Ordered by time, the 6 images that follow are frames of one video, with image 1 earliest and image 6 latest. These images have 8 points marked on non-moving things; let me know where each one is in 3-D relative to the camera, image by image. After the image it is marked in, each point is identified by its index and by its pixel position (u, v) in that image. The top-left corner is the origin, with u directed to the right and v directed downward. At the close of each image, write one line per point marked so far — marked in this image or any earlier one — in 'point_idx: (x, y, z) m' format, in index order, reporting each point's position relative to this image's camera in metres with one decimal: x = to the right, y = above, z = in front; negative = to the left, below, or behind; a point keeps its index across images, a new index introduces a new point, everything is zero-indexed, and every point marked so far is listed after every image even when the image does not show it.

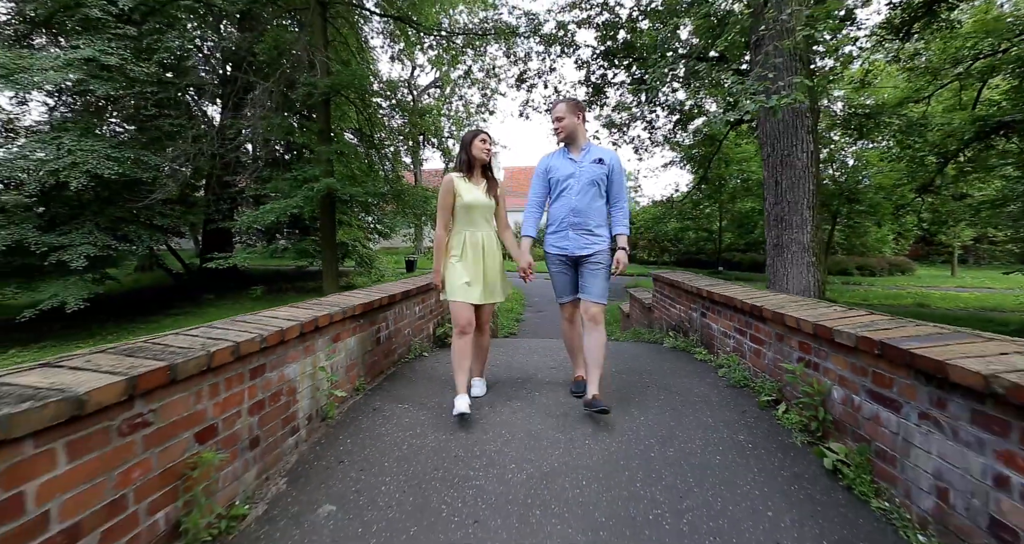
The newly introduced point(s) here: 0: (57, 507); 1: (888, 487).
0: (-1.1, -0.6, +1.1) m
1: (+1.3, -0.8, +1.6) m
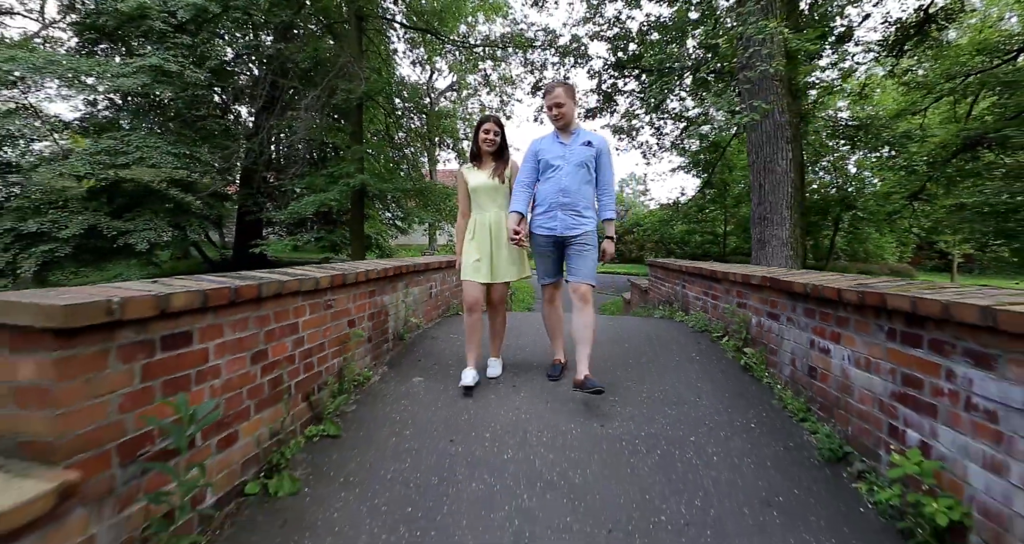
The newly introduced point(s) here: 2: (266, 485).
0: (-1.0, -0.3, +2.1) m
1: (+1.5, -0.6, +2.5) m
2: (-0.9, -0.8, +1.7) m
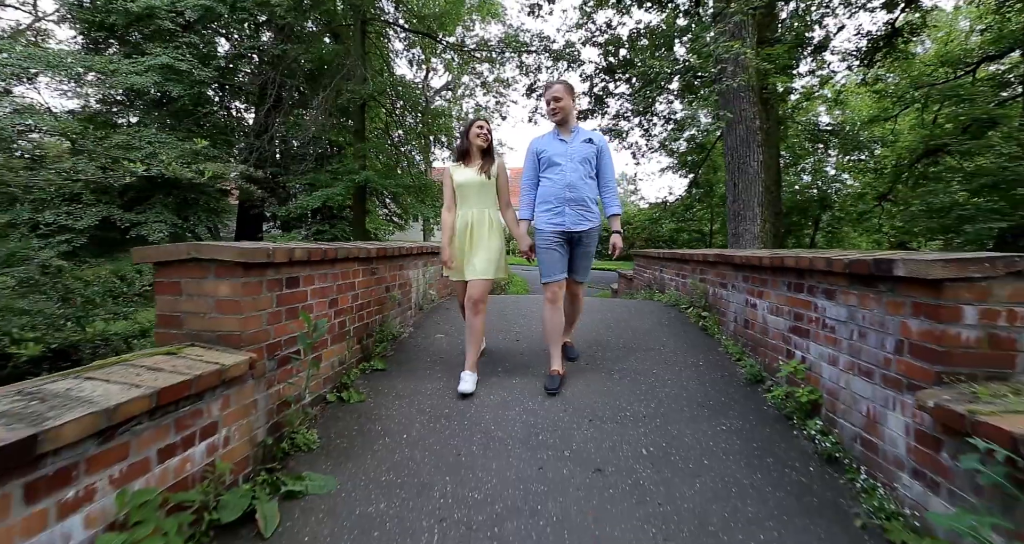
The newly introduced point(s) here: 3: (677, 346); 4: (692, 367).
0: (-0.9, -0.1, +2.7) m
1: (+1.5, -0.4, +3.2) m
2: (-0.9, -0.6, +2.3) m
3: (+1.2, -0.5, +3.1) m
4: (+1.1, -0.6, +2.7) m
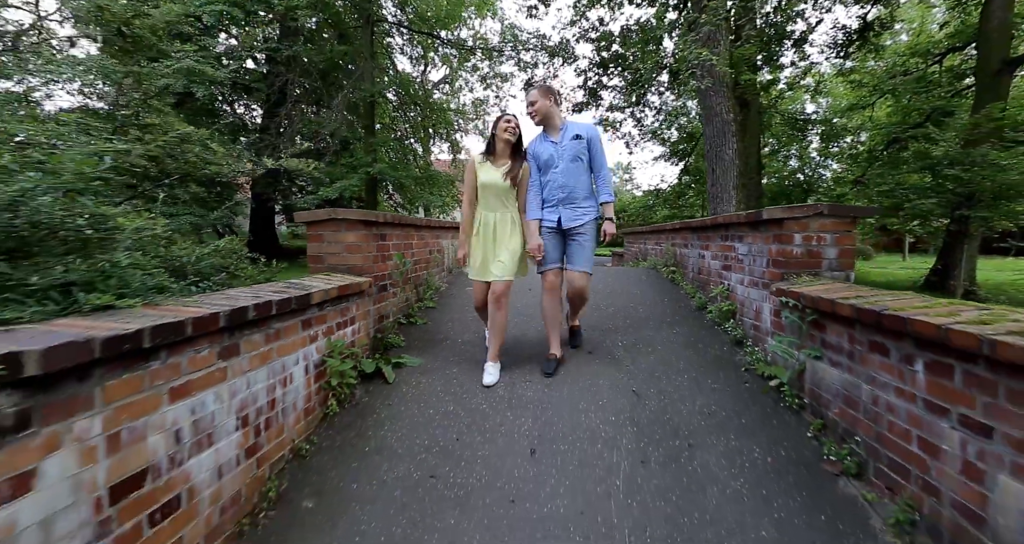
0: (-0.8, +0.2, +3.6) m
1: (+1.6, -0.1, +4.2) m
2: (-0.8, -0.3, +3.3) m
3: (+1.3, -0.2, +4.1) m
4: (+1.2, -0.3, +3.7) m
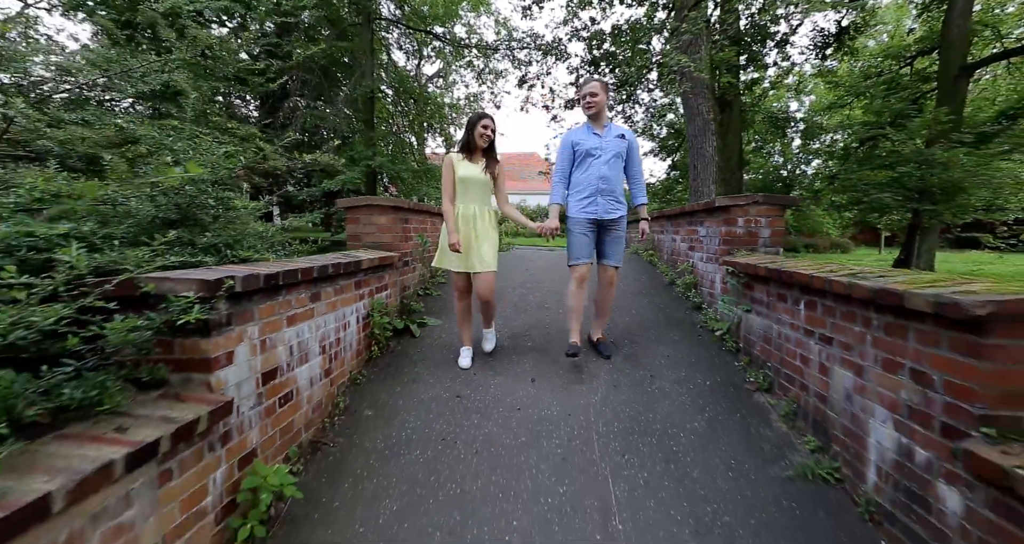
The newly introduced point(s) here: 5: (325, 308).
0: (-0.8, +0.3, +4.2) m
1: (+1.6, +0.1, +4.8) m
2: (-0.8, -0.2, +3.8) m
3: (+1.3, 0.0, +4.7) m
4: (+1.2, -0.1, +4.3) m
5: (-0.9, -0.2, +2.2) m
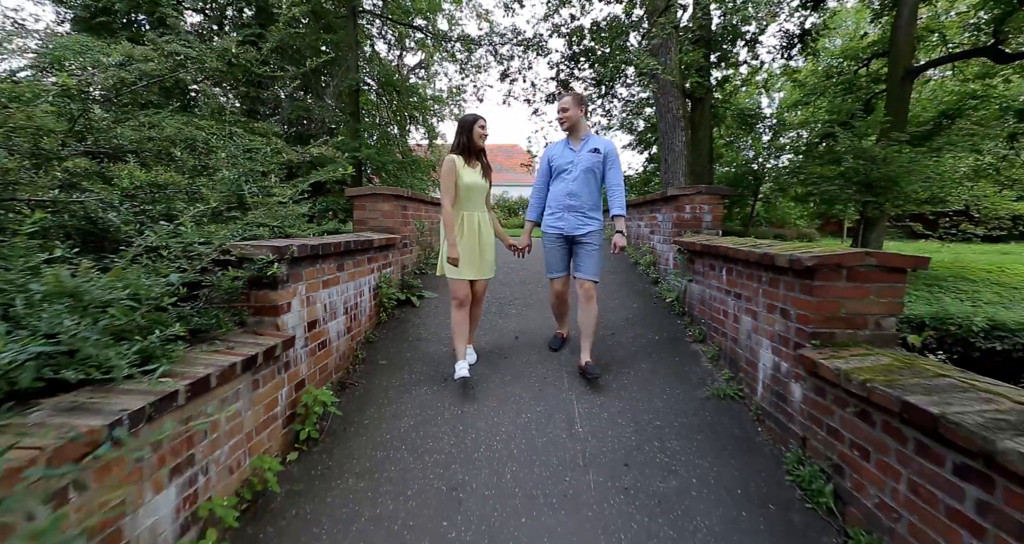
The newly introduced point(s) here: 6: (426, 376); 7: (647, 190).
0: (-1.0, +0.5, +4.7) m
1: (+1.4, +0.3, +5.4) m
2: (-0.9, 0.0, +4.3) m
3: (+1.1, +0.2, +5.3) m
4: (+1.1, +0.1, +4.9) m
5: (-1.0, 0.0, +2.7) m
6: (-0.5, -0.6, +2.6) m
7: (+4.9, +3.0, +16.2) m
